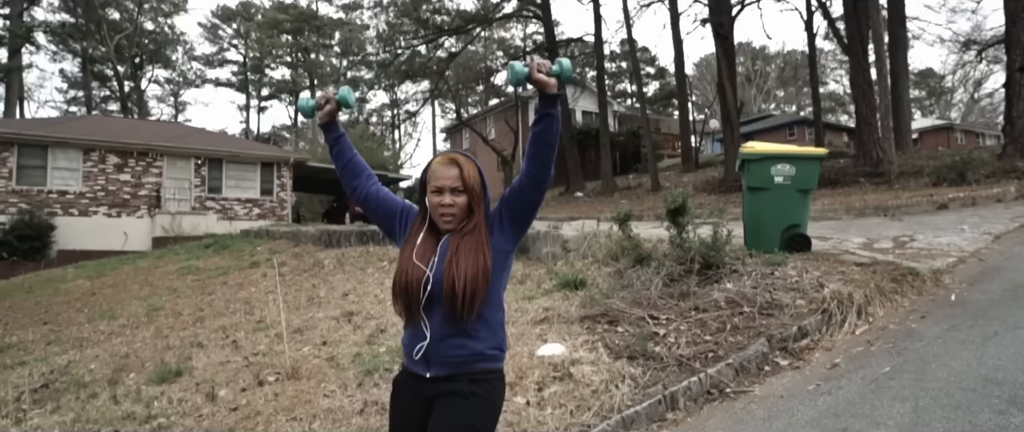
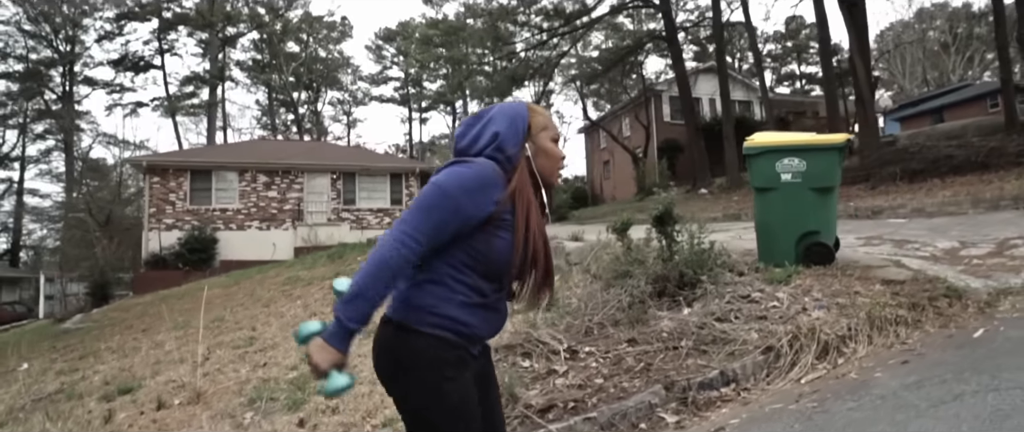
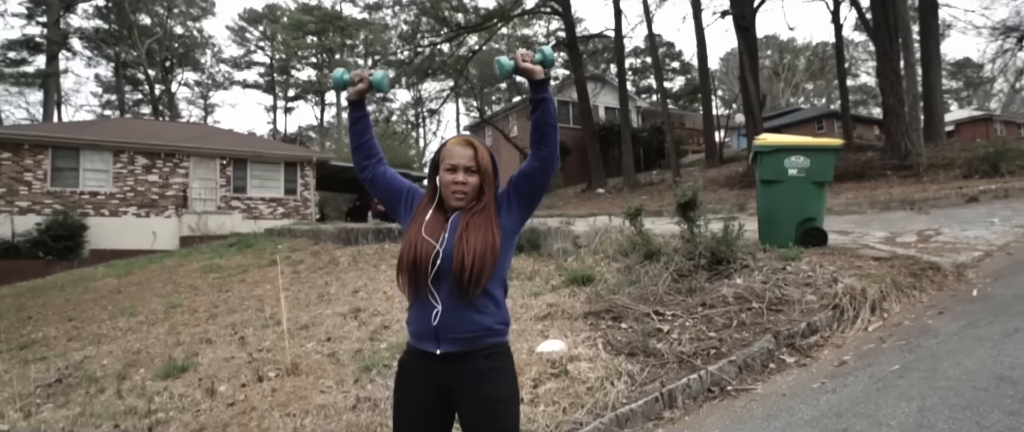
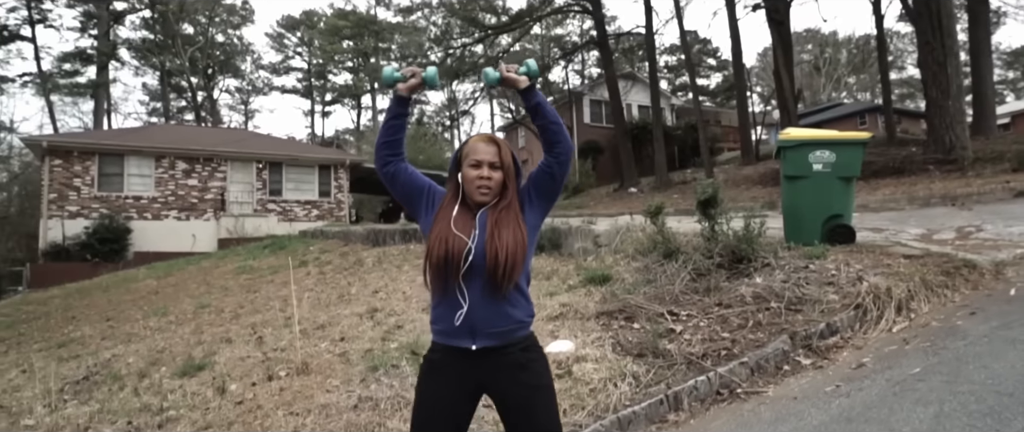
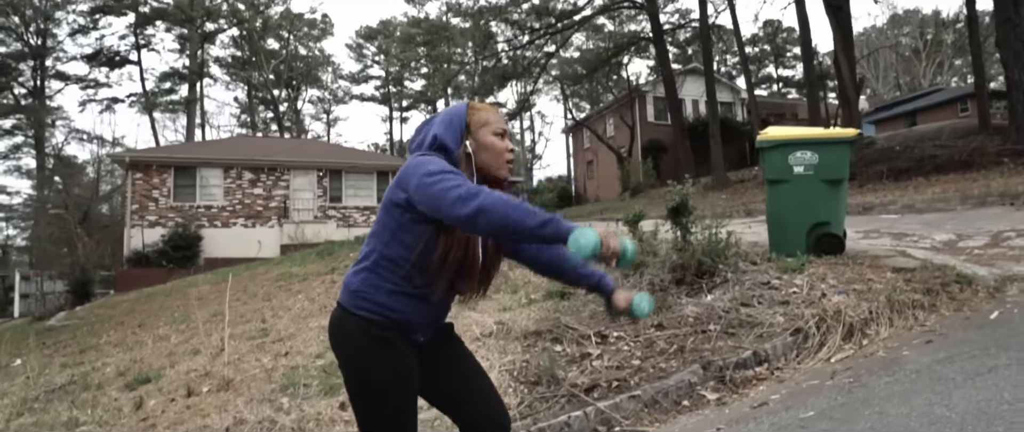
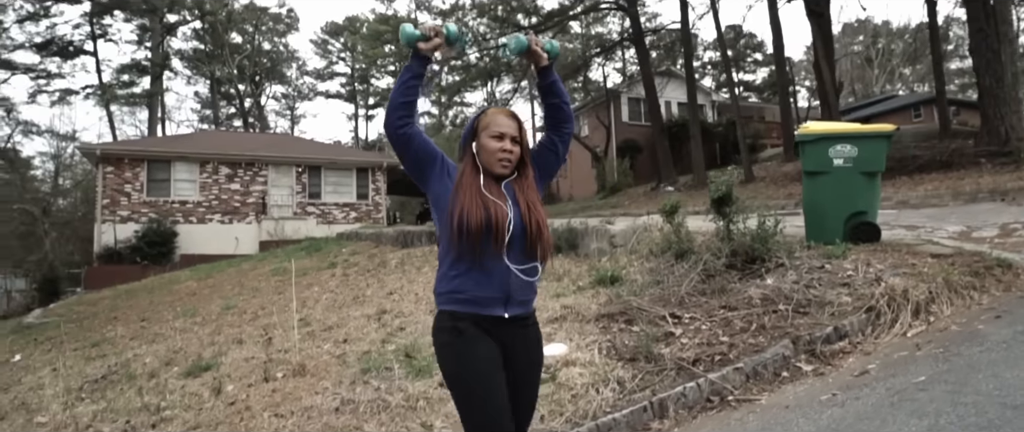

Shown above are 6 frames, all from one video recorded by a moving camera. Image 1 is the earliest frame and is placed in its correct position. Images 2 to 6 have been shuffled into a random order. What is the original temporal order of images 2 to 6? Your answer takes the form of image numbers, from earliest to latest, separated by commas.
3, 4, 6, 5, 2
